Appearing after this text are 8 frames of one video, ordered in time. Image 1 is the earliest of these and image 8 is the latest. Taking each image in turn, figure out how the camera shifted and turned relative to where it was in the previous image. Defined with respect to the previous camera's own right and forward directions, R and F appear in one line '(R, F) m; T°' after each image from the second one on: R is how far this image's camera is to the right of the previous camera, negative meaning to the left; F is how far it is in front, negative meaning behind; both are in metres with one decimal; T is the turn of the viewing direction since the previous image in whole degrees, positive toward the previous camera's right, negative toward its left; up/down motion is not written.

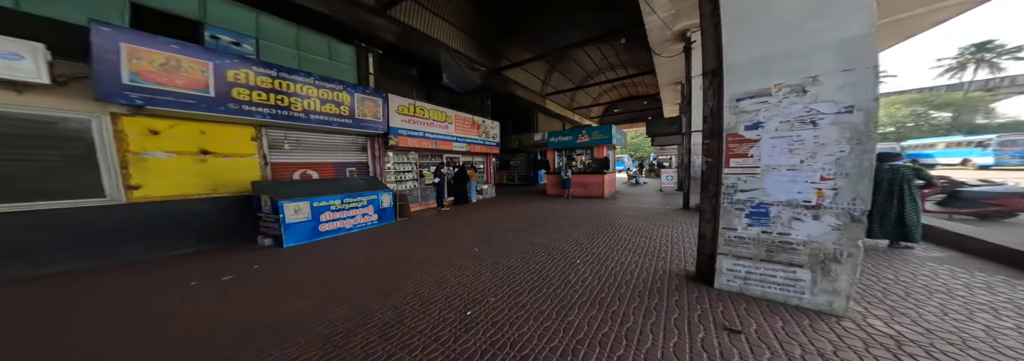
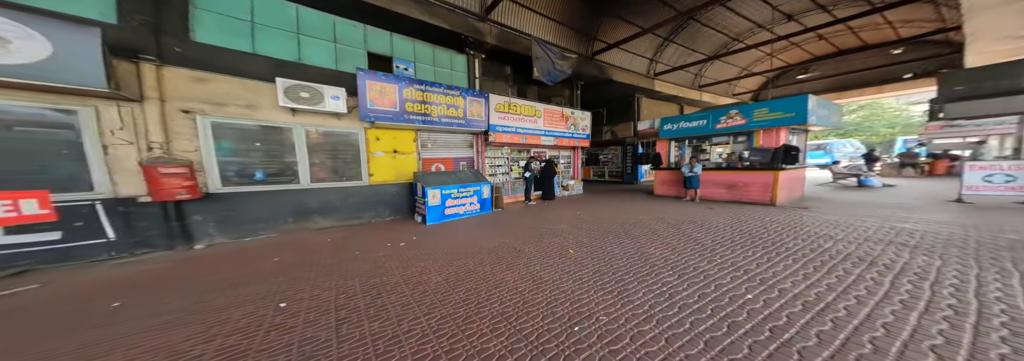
(-0.1, 0.0) m; -20°
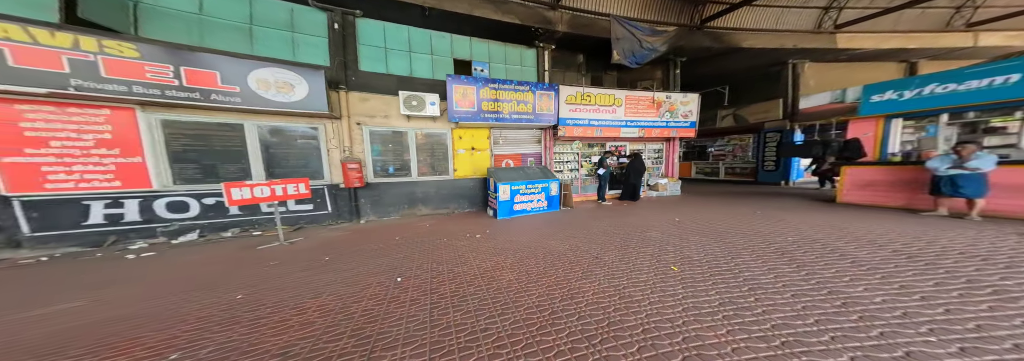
(-0.1, +0.1) m; -15°
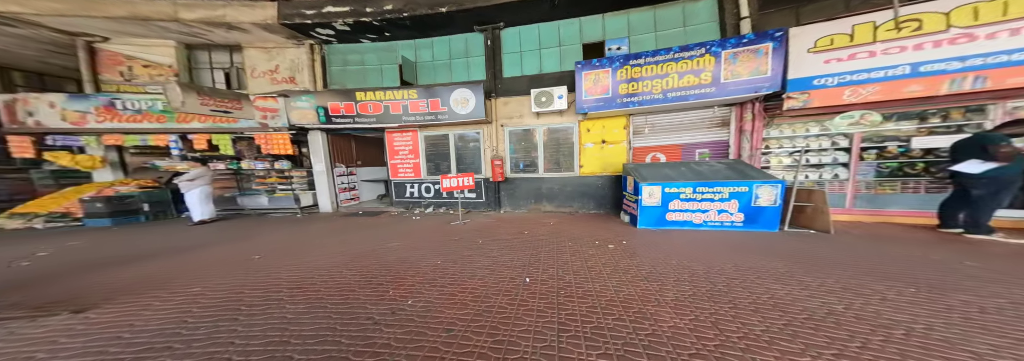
(-0.2, +0.3) m; -29°
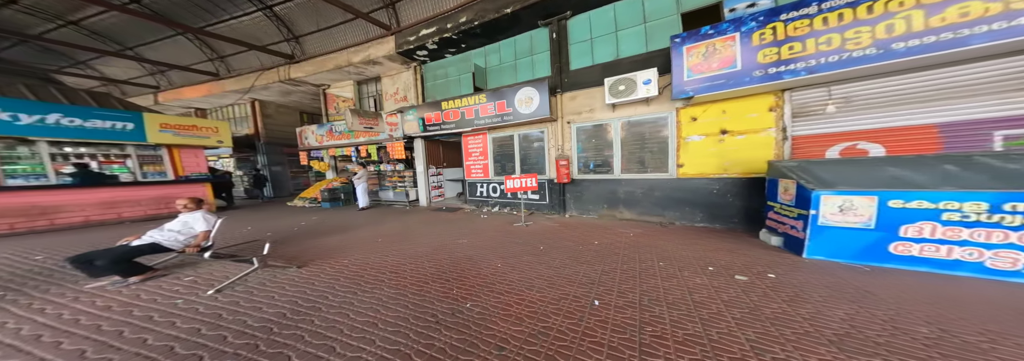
(-0.1, +0.3) m; -16°
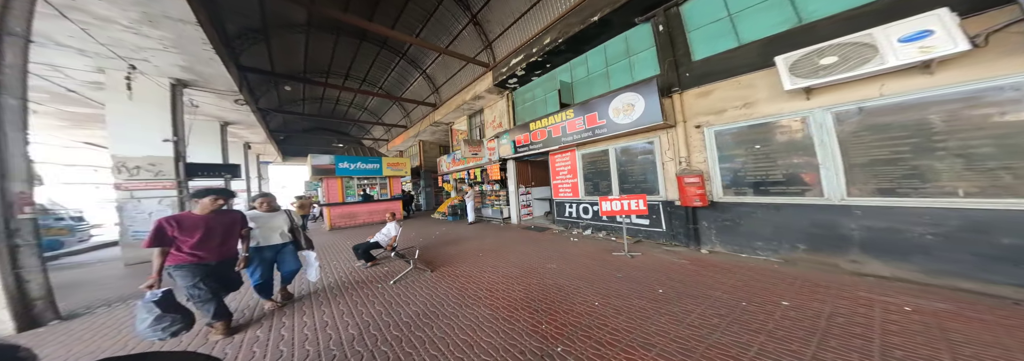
(-0.4, +0.2) m; -22°
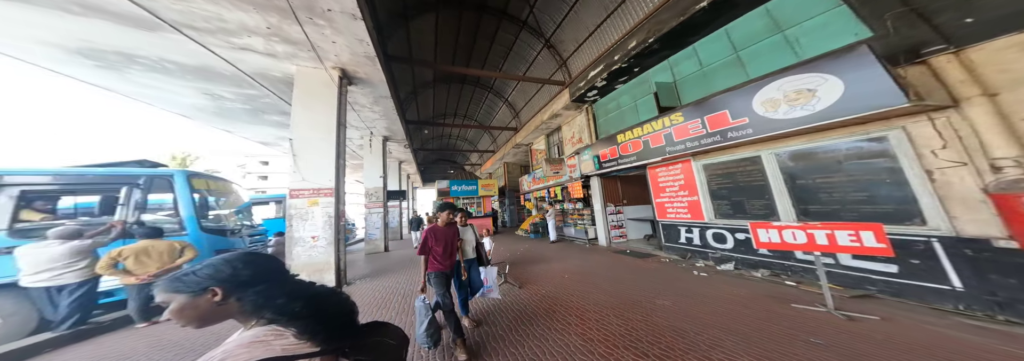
(-0.8, -0.2) m; -24°
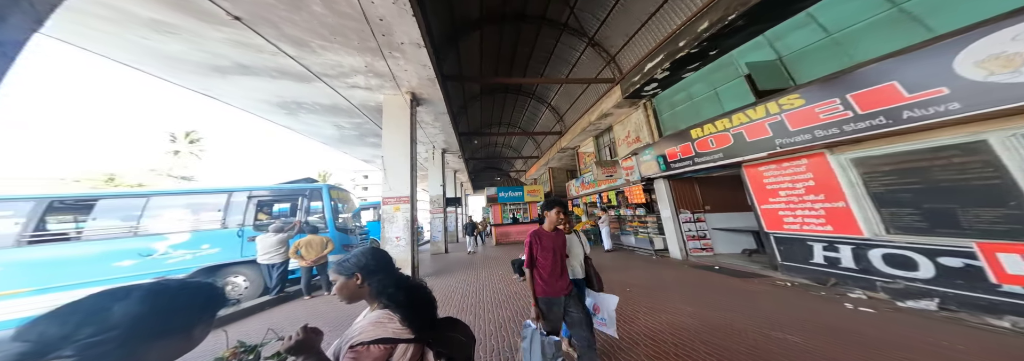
(-0.4, 0.0) m; -15°
